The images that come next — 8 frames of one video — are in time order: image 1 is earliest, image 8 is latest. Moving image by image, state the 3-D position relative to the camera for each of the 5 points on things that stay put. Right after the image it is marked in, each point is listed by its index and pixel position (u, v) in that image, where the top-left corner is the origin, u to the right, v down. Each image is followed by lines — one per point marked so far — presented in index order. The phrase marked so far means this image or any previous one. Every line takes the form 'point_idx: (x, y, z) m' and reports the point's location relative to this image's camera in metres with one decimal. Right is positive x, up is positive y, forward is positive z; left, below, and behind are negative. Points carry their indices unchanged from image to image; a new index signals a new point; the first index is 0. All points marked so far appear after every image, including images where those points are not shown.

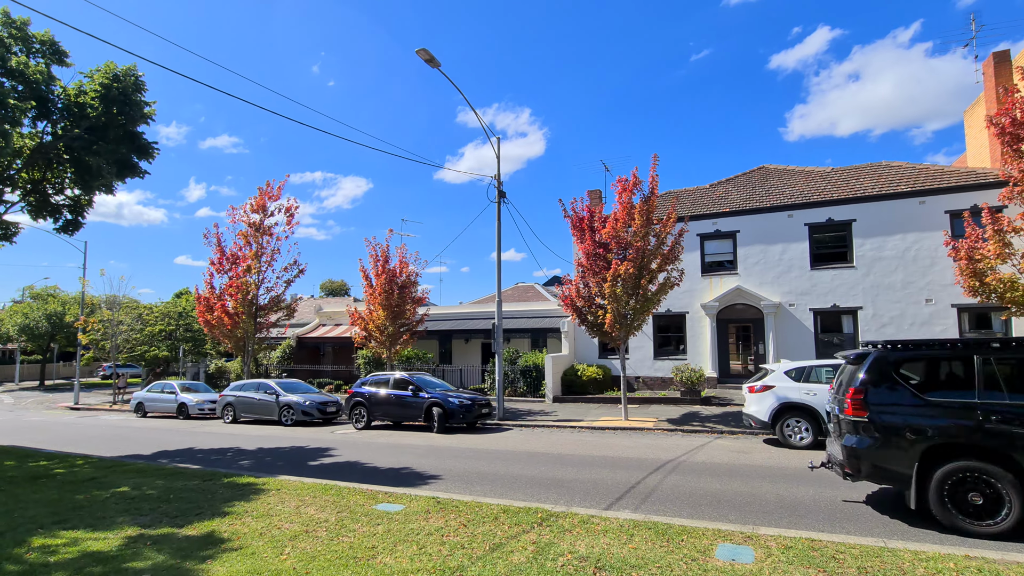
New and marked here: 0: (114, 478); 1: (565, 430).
0: (-6.2, -3.0, +7.6) m
1: (+1.4, -3.8, +13.2) m
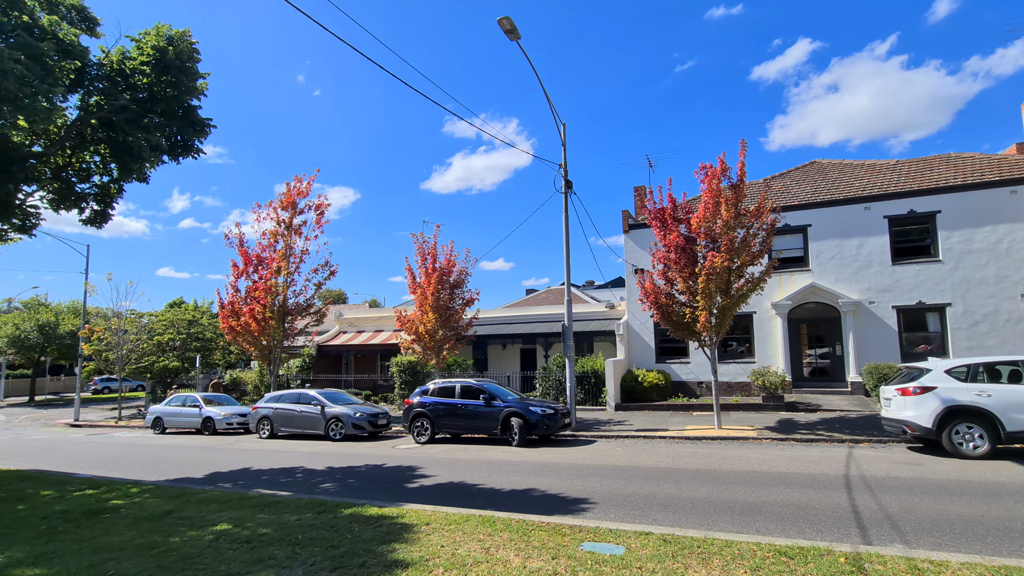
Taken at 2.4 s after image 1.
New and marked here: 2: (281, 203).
0: (-3.9, -2.8, +6.1) m
1: (+3.6, -3.7, +11.8) m
2: (-9.2, +3.4, +19.4) m
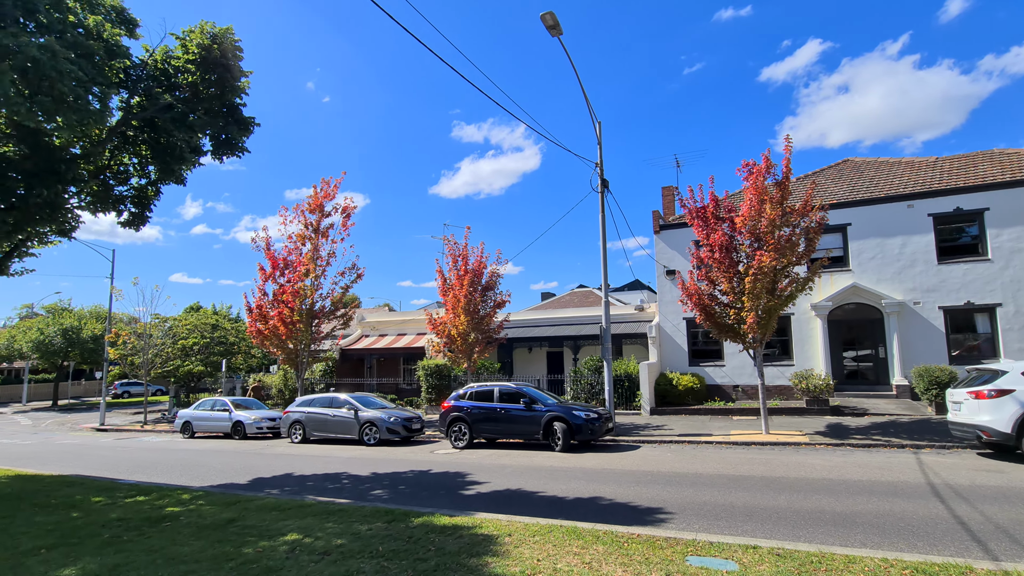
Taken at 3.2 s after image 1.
0: (-3.0, -2.8, +5.9) m
1: (+4.6, -3.7, +11.5) m
2: (-8.0, +3.3, +19.3) m
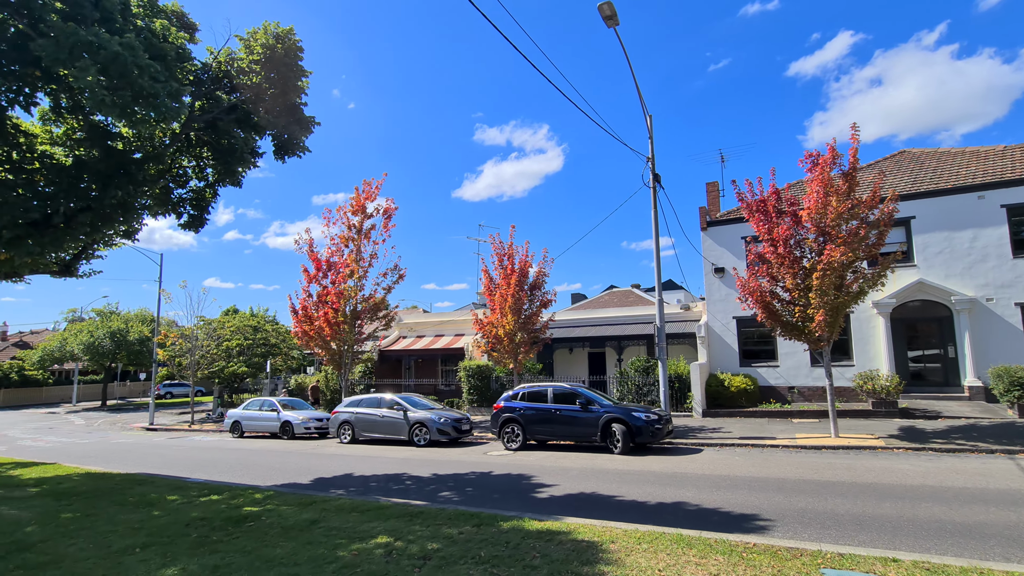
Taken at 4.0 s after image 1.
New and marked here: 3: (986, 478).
0: (-1.9, -2.8, +5.8) m
1: (+5.9, -3.6, +11.0) m
2: (-6.4, +3.2, +19.4) m
3: (+7.4, -2.9, +7.6) m
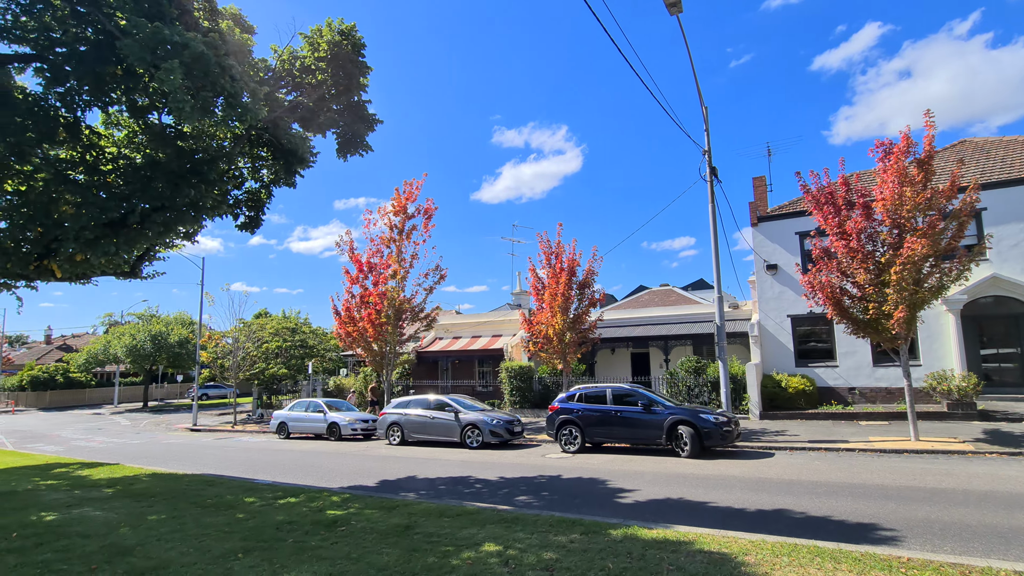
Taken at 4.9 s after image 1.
0: (-0.8, -2.7, +5.5) m
1: (+7.3, -3.5, +10.4) m
2: (-4.7, +3.2, +19.4) m
3: (+8.6, -2.8, +7.0) m
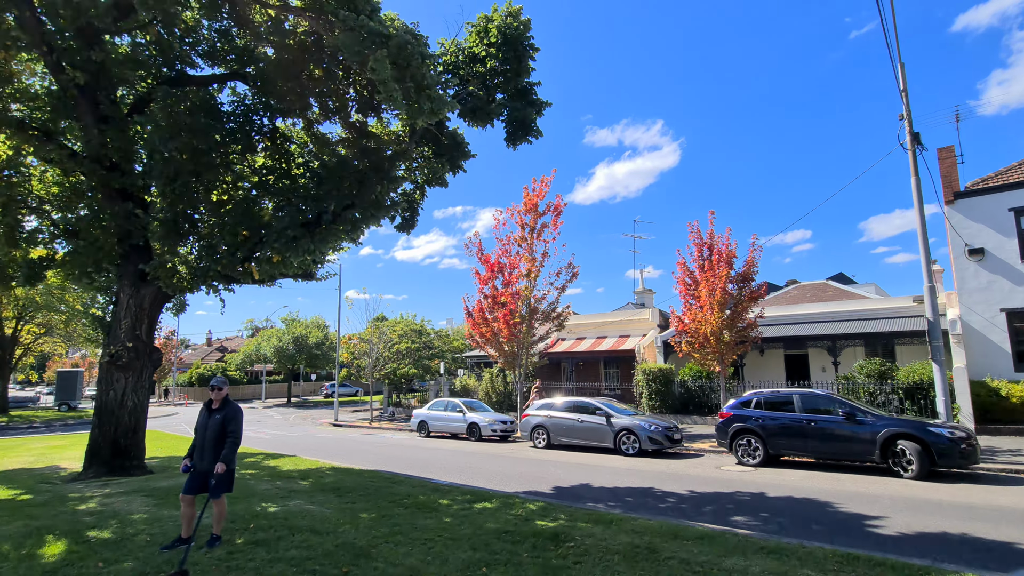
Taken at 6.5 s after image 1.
0: (+1.8, -2.6, +4.7) m
1: (+10.6, -3.2, +8.0) m
2: (+0.4, +3.2, +19.1) m
3: (+11.3, -2.5, +4.4) m
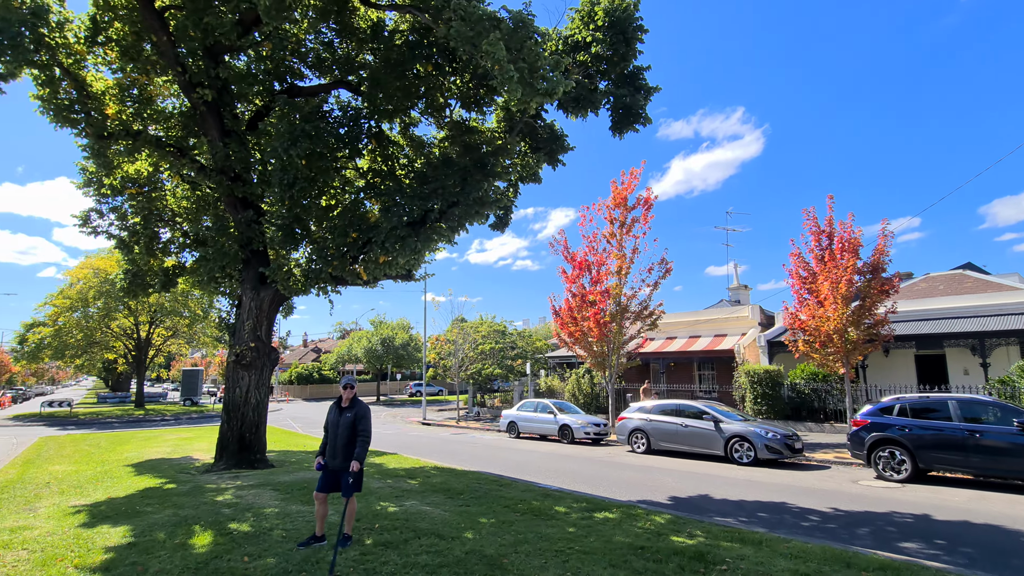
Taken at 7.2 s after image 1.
0: (+3.1, -2.5, +4.0) m
1: (+12.3, -2.9, +5.9) m
2: (+3.7, +3.3, +18.4) m
3: (+12.4, -2.2, +2.2) m
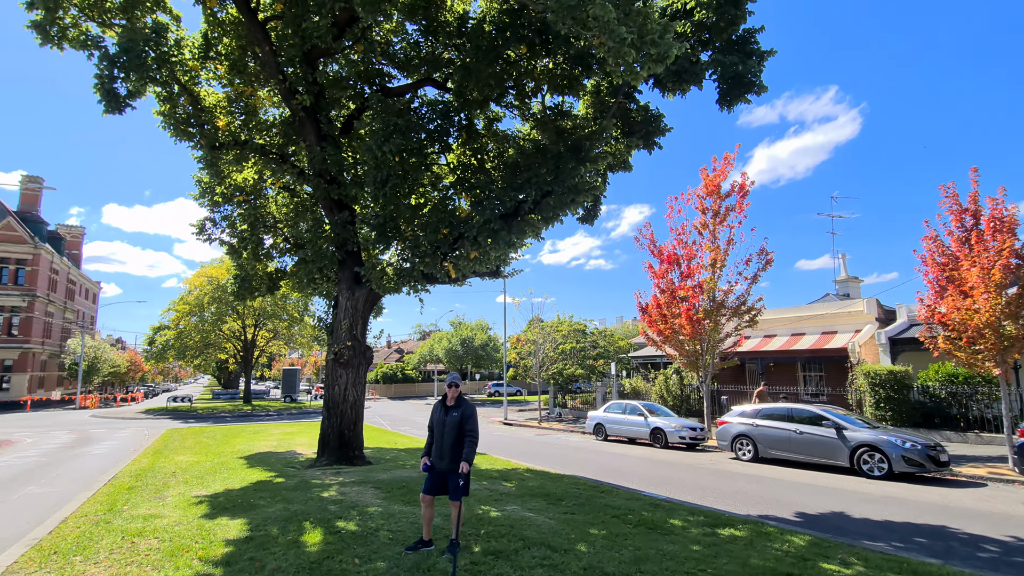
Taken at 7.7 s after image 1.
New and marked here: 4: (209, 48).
0: (+4.0, -2.3, +3.0) m
1: (+13.4, -2.6, +3.5) m
2: (+6.7, +3.5, +17.2) m
3: (+12.9, -1.8, -0.1) m
4: (-5.4, +4.3, +8.7) m
